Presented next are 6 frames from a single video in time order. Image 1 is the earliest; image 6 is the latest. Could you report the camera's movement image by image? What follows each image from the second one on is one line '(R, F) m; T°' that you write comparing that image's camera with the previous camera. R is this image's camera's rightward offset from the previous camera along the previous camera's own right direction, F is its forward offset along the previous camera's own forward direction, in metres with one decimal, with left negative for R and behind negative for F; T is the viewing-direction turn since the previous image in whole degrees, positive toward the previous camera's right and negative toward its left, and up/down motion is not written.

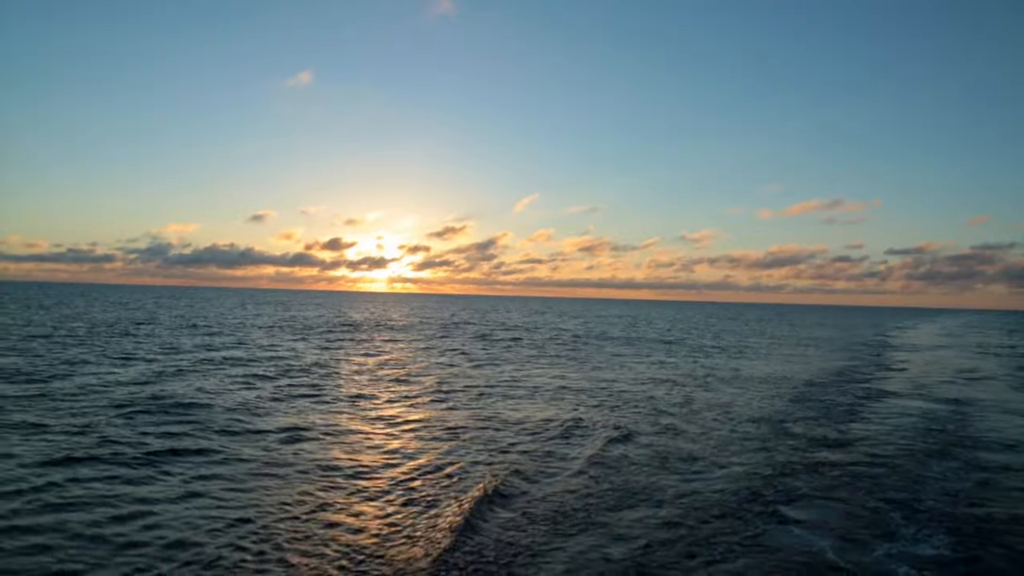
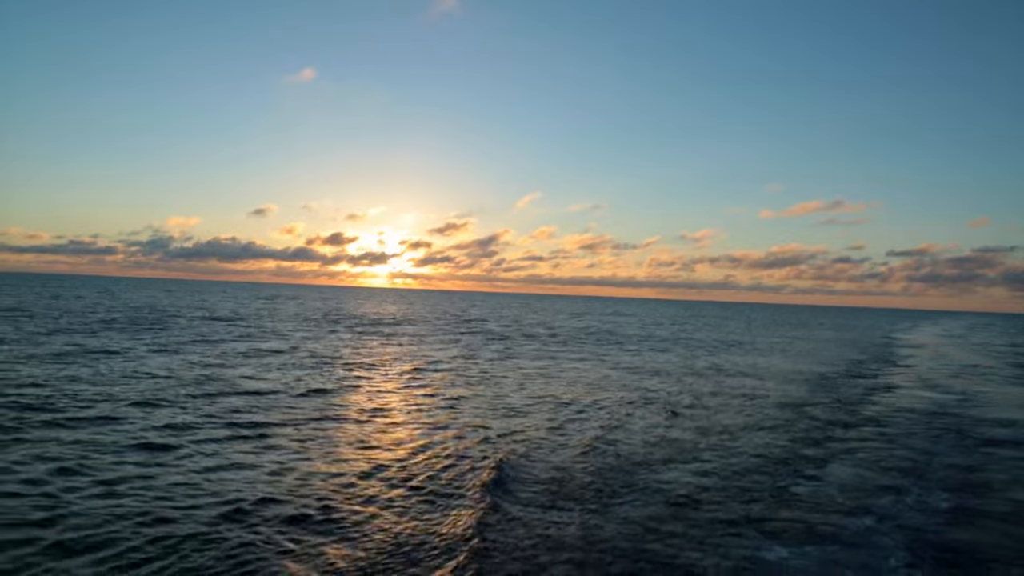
(-2.7, -3.2) m; 0°
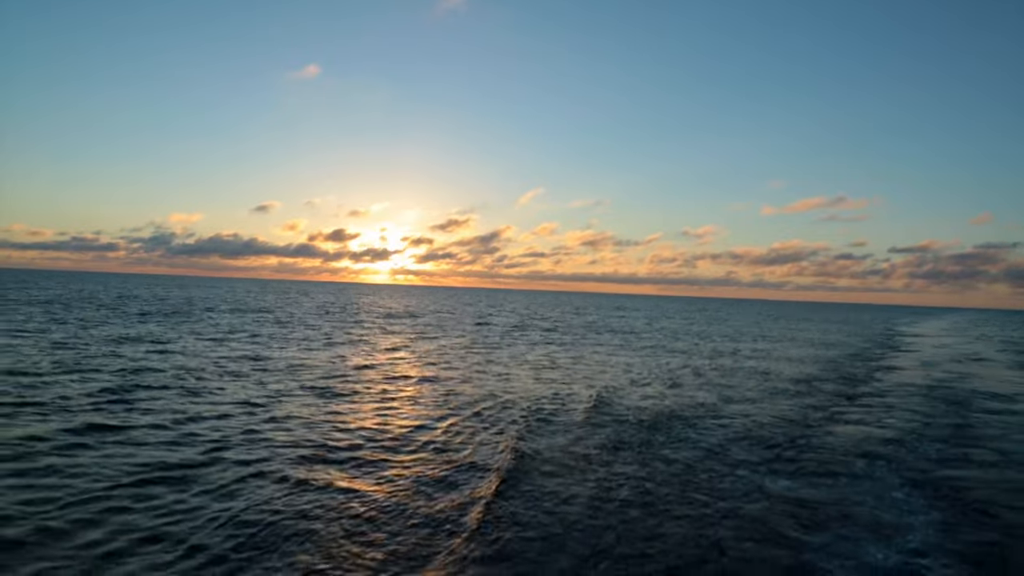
(-2.3, -3.2) m; 0°
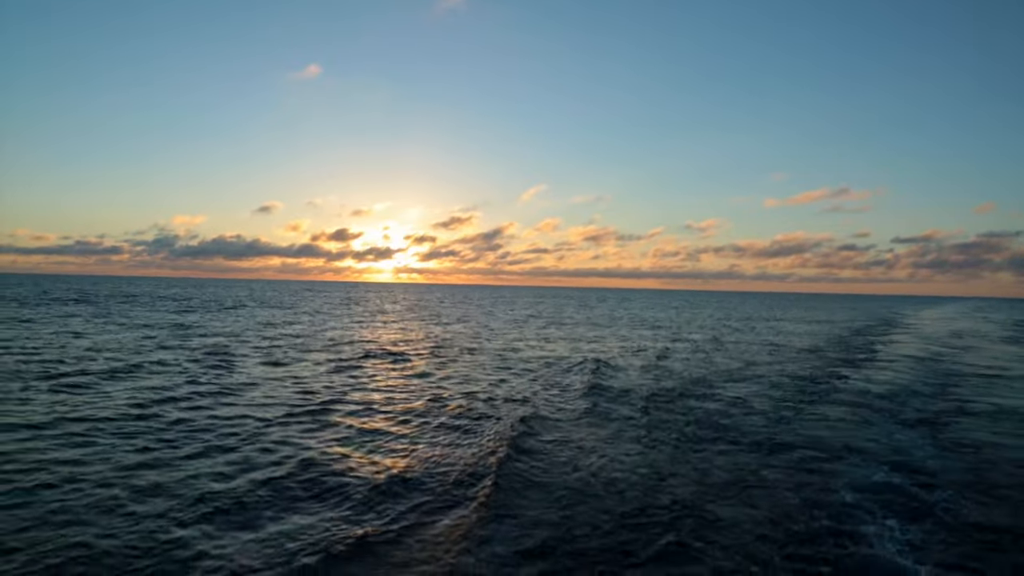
(-2.1, -3.7) m; 0°
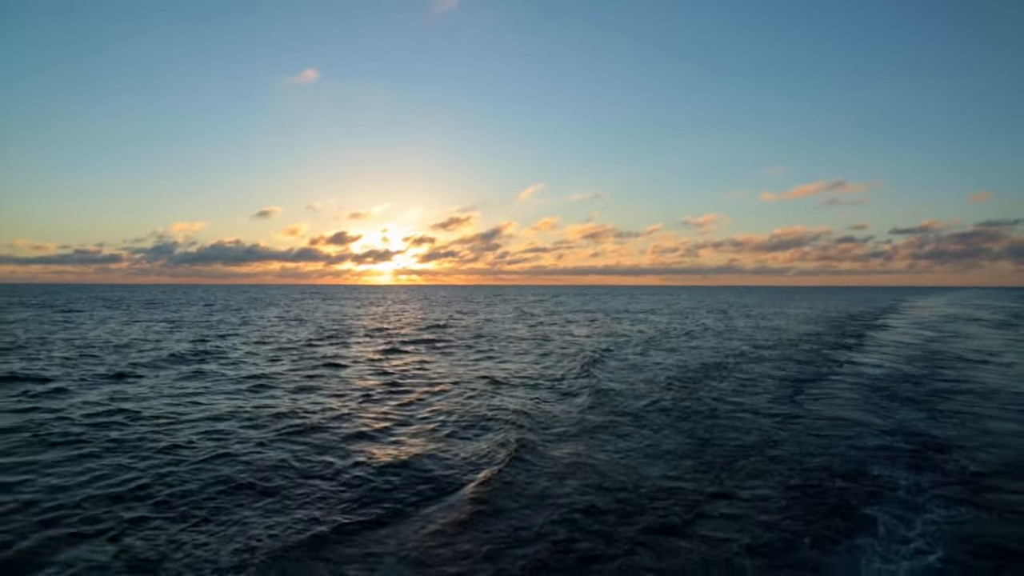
(-1.8, -3.0) m; 0°
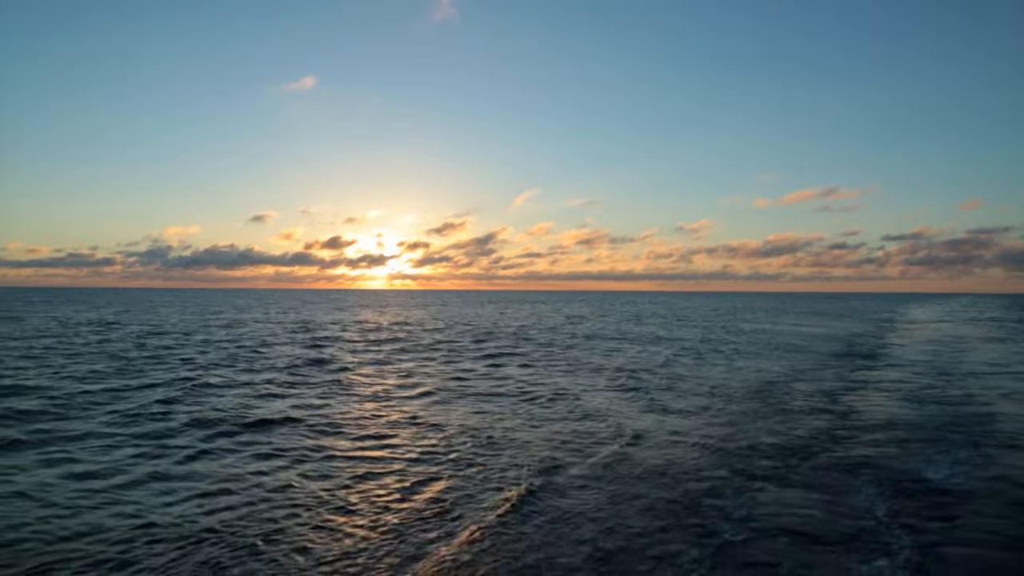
(-2.2, -1.7) m; +1°
